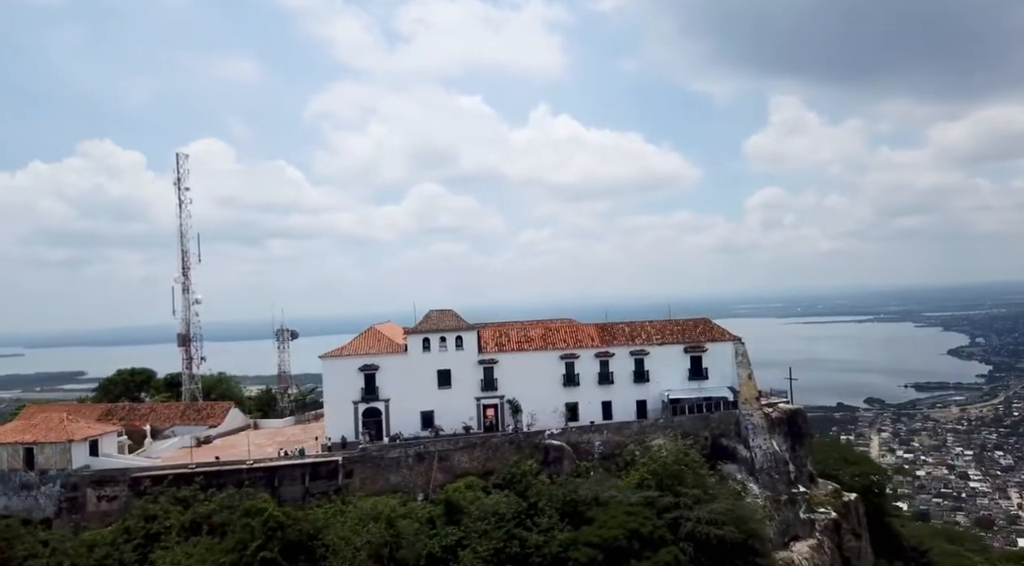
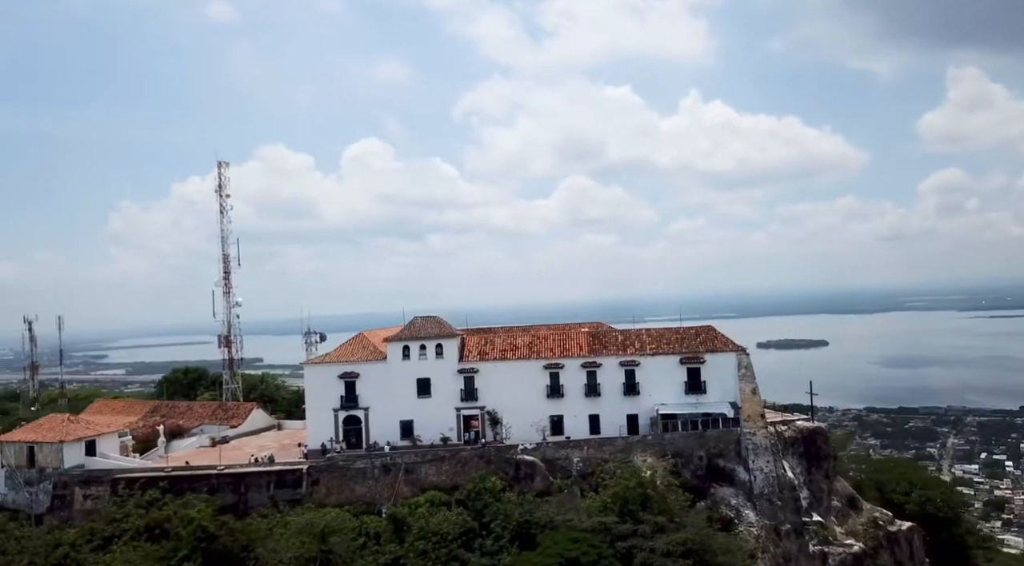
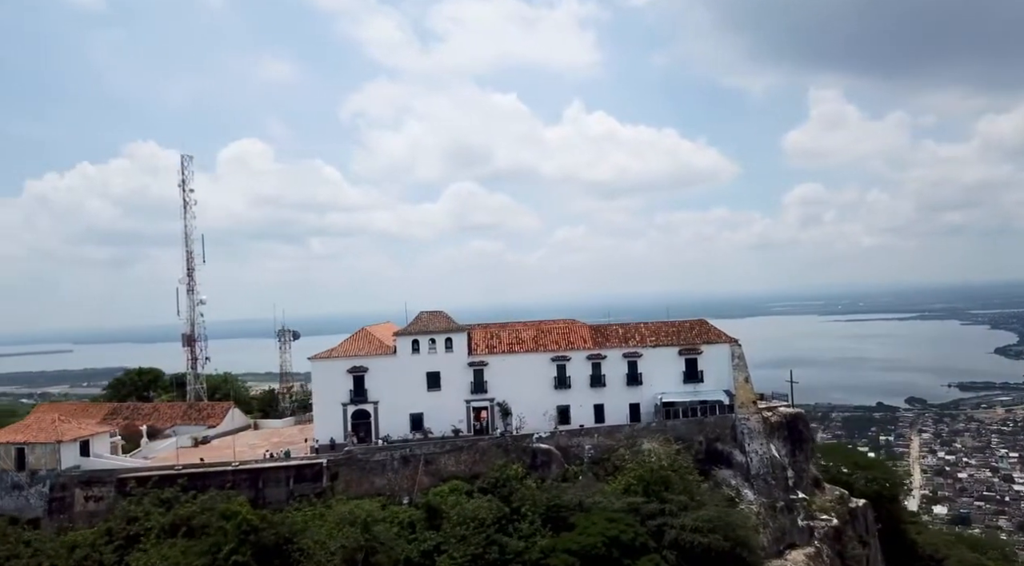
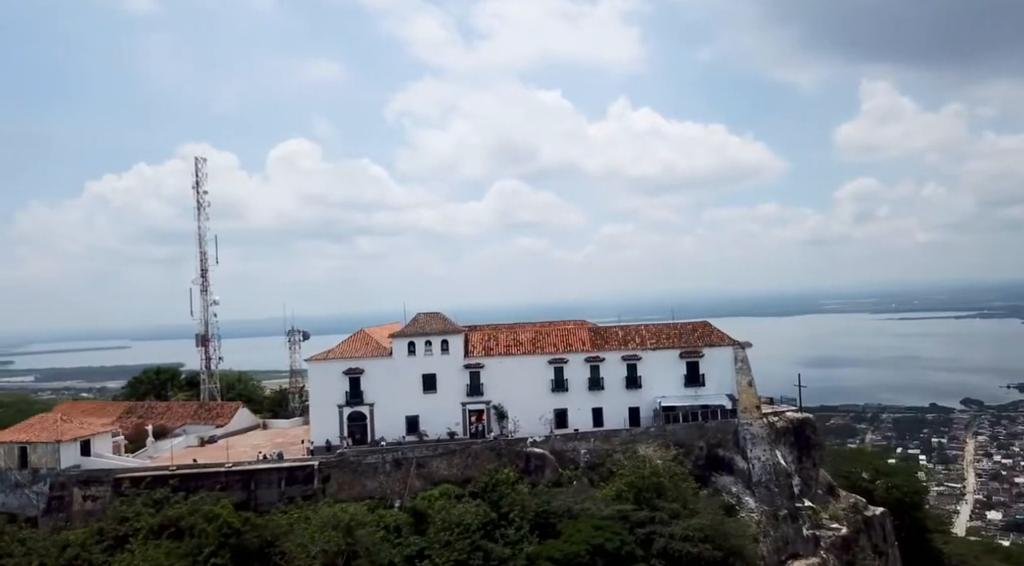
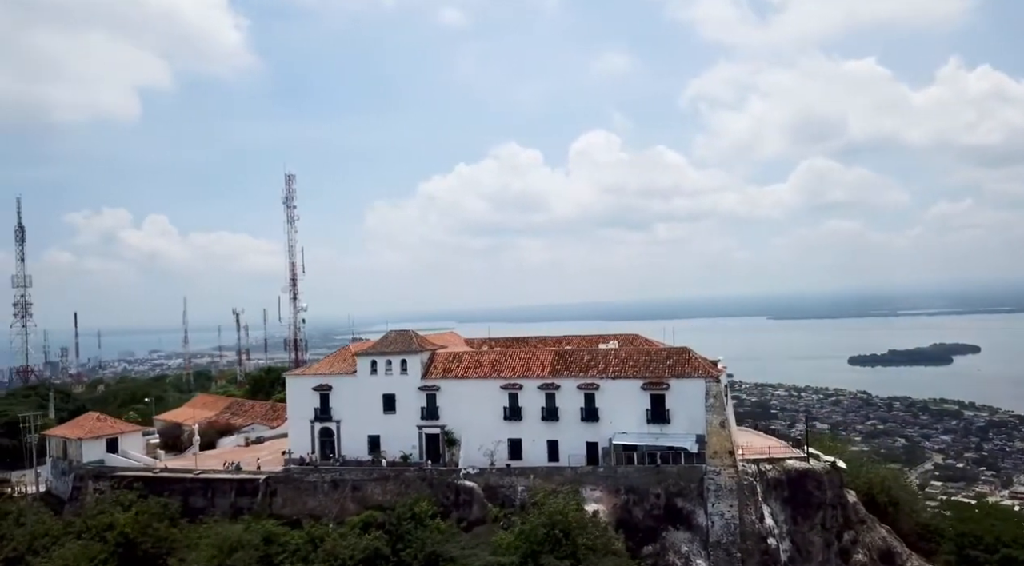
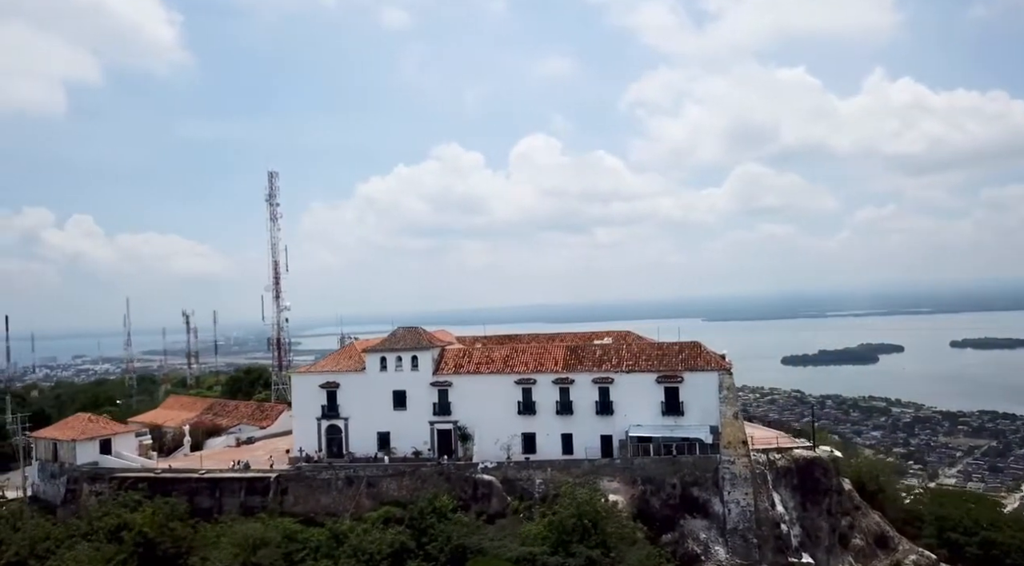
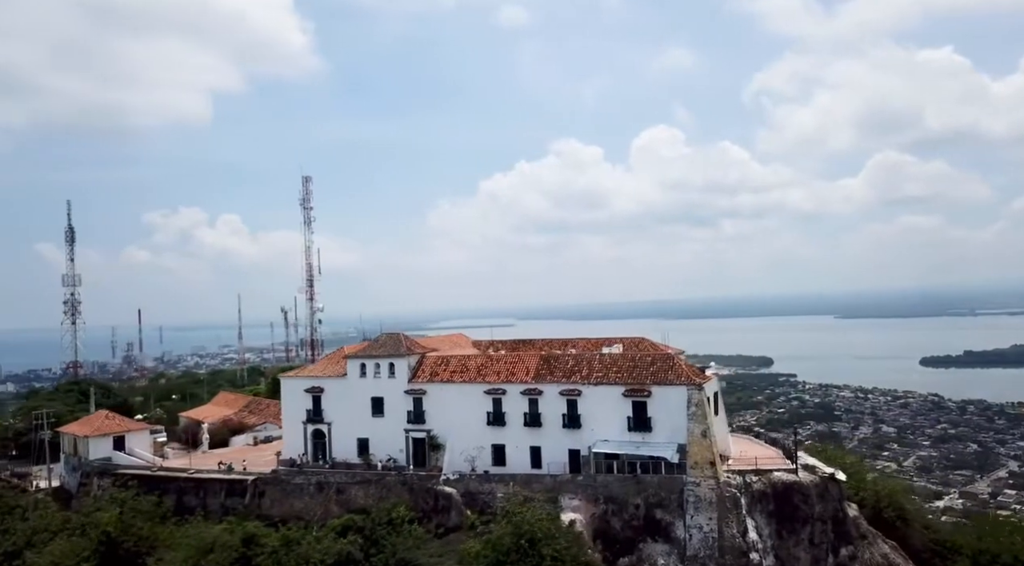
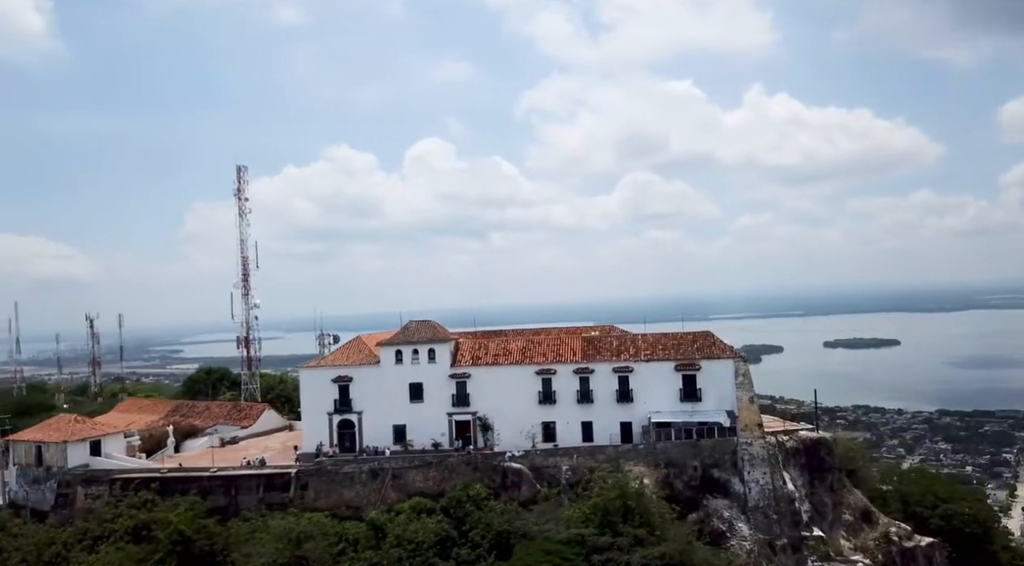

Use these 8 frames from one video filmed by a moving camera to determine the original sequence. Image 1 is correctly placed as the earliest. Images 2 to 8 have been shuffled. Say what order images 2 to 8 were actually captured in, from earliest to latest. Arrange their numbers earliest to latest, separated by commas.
3, 4, 2, 8, 6, 5, 7
